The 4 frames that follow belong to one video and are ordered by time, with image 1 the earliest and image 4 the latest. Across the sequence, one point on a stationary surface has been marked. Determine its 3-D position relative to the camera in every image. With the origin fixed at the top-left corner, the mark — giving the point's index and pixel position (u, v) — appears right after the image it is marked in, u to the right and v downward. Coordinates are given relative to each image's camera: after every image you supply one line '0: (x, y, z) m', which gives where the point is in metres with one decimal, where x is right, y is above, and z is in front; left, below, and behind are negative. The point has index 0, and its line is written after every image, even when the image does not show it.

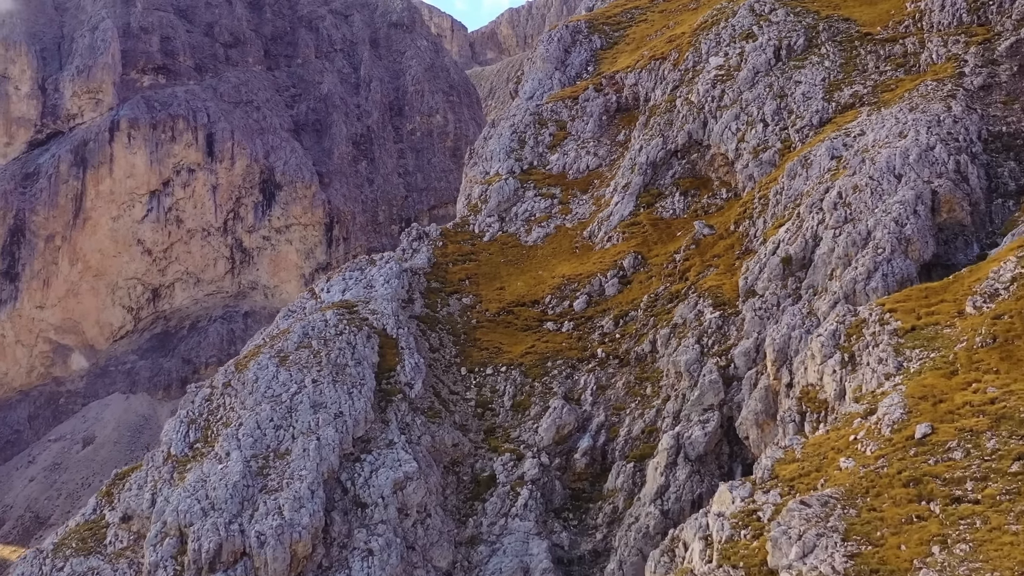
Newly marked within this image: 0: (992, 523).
0: (+12.6, -6.2, +20.5) m
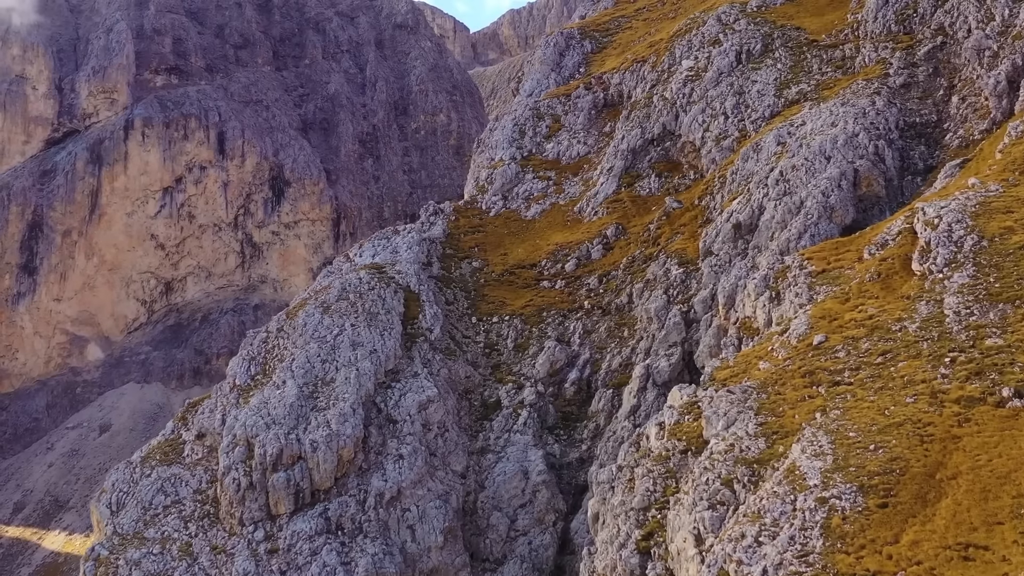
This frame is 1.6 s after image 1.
0: (+12.7, -4.0, +28.5) m
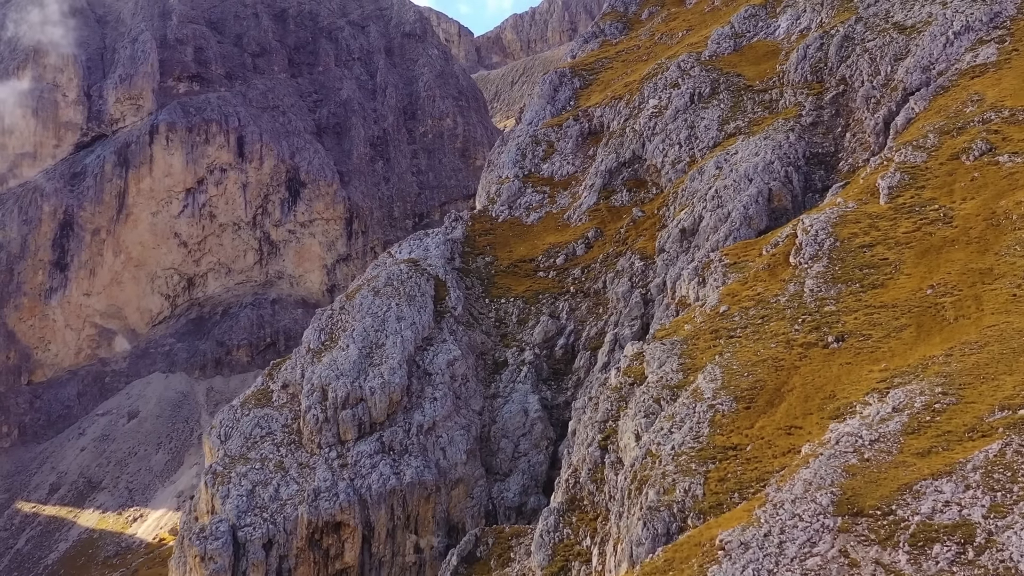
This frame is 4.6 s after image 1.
0: (+13.0, -3.2, +43.4) m
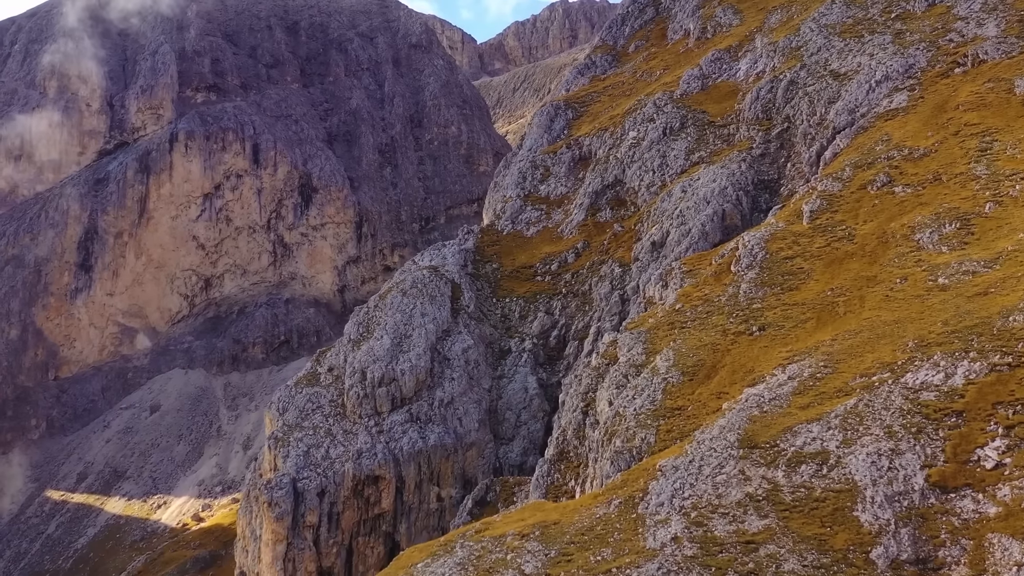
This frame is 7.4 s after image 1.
0: (+13.2, -3.4, +56.8) m
